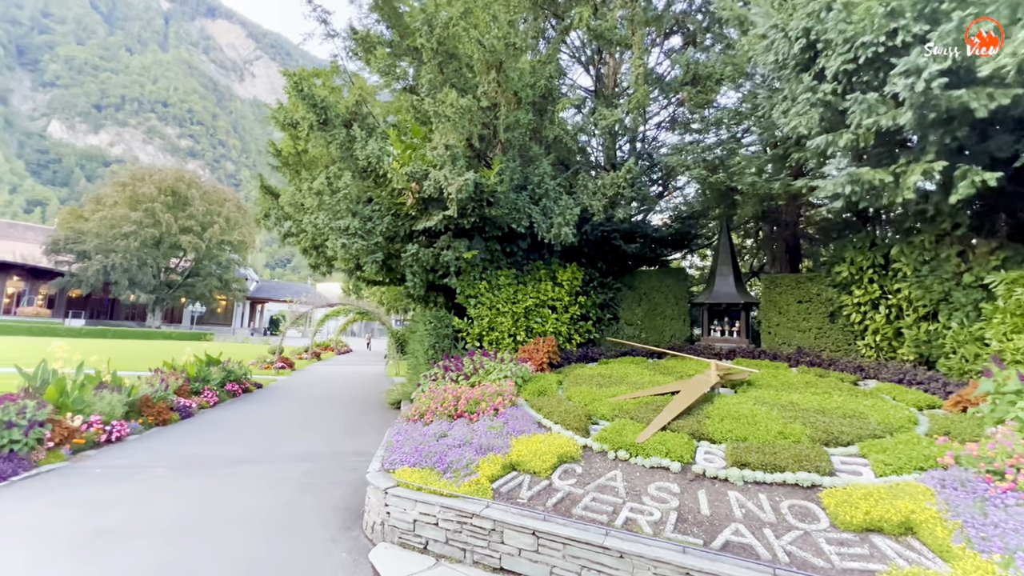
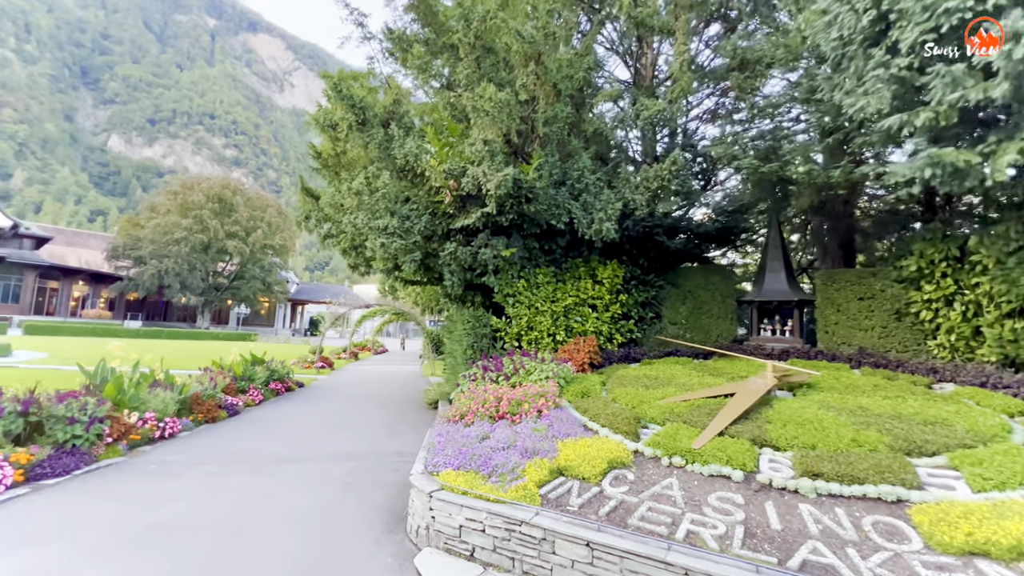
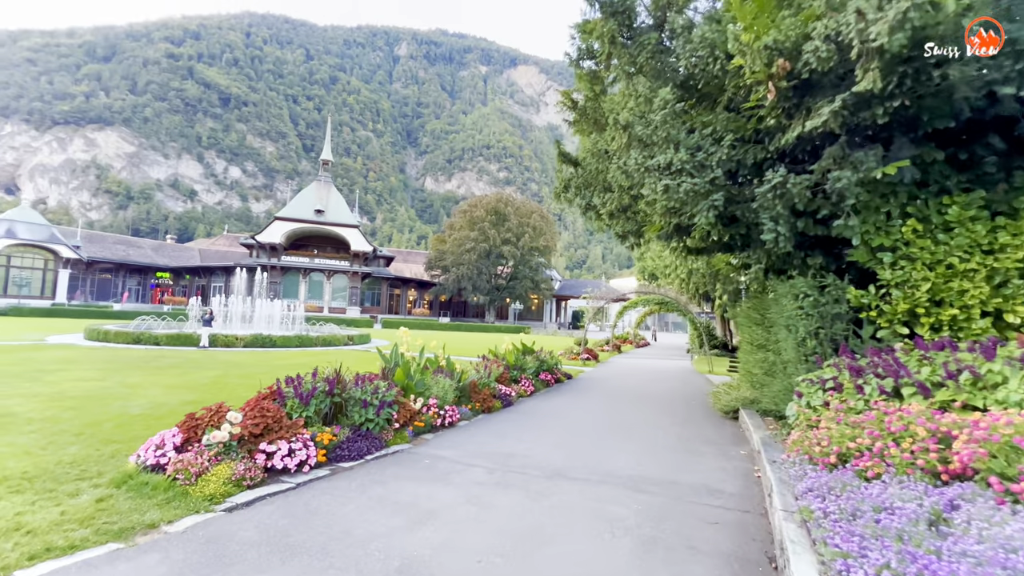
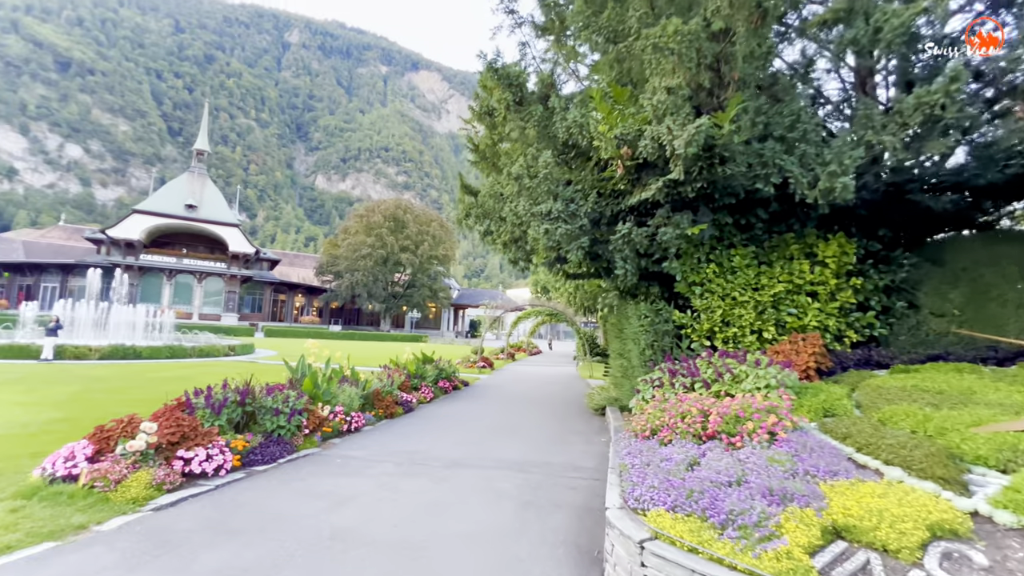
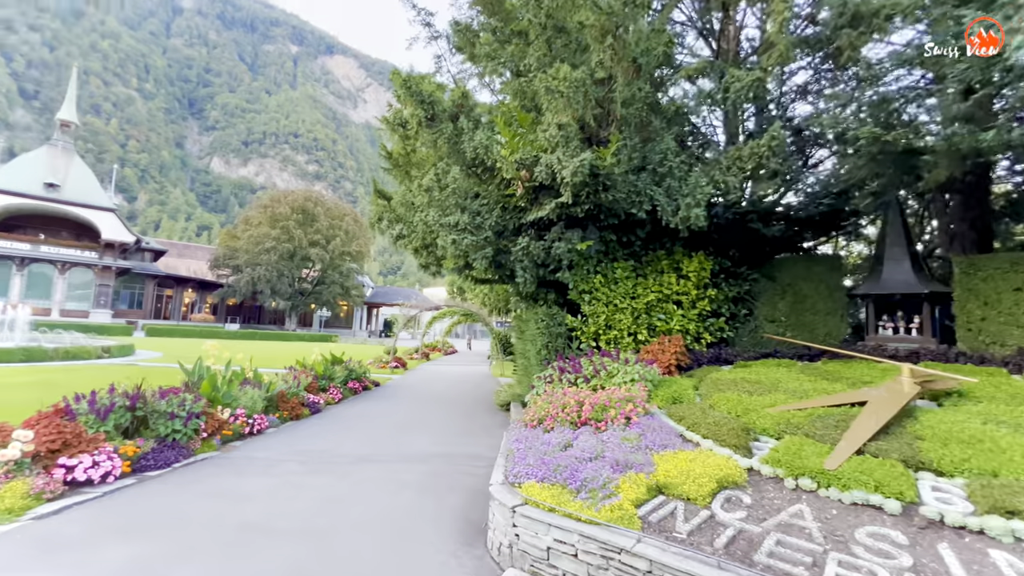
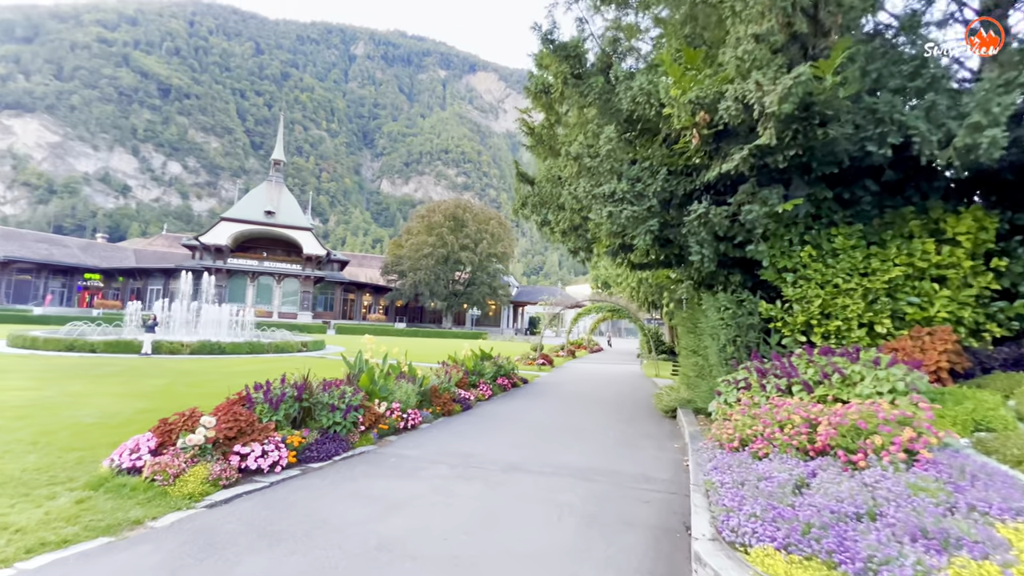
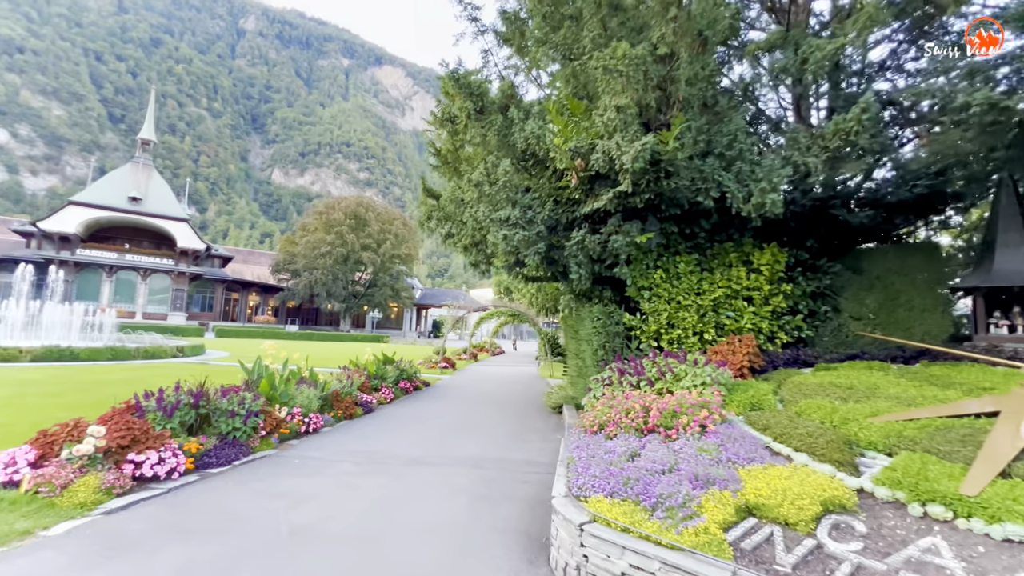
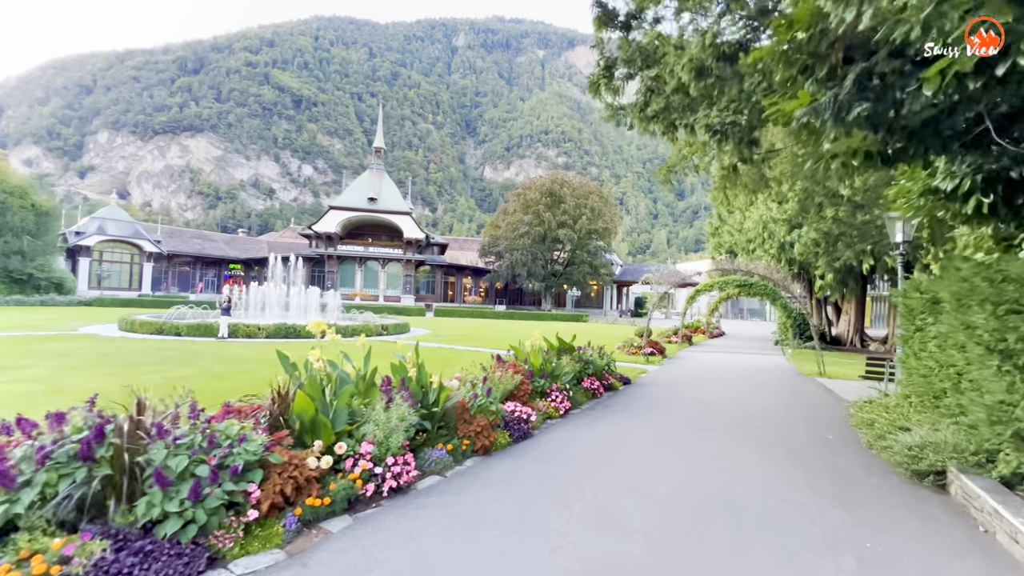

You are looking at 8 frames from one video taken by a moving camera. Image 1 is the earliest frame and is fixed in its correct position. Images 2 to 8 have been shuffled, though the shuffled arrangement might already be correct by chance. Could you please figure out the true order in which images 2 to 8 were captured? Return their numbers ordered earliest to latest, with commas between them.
2, 5, 7, 4, 6, 3, 8
